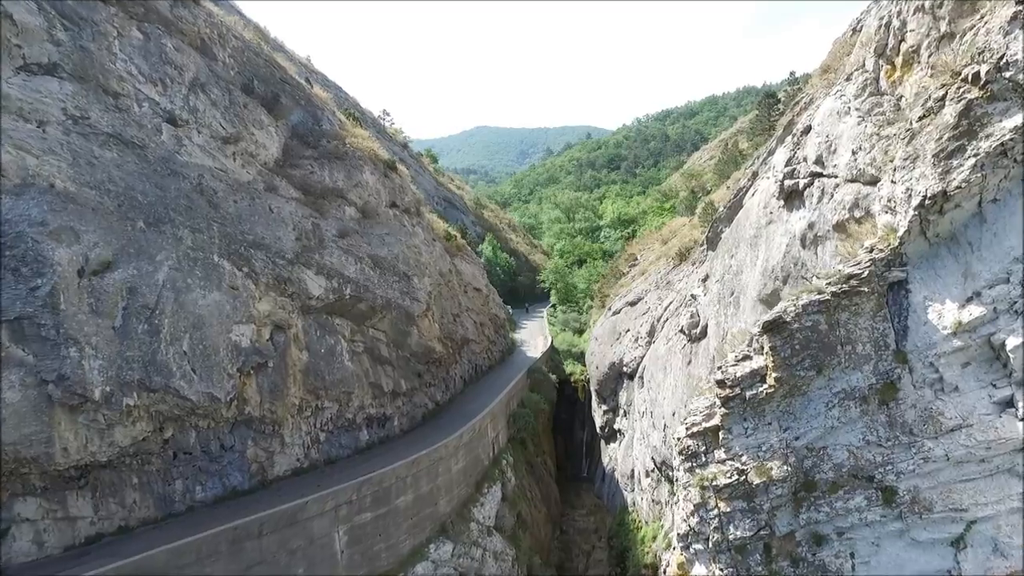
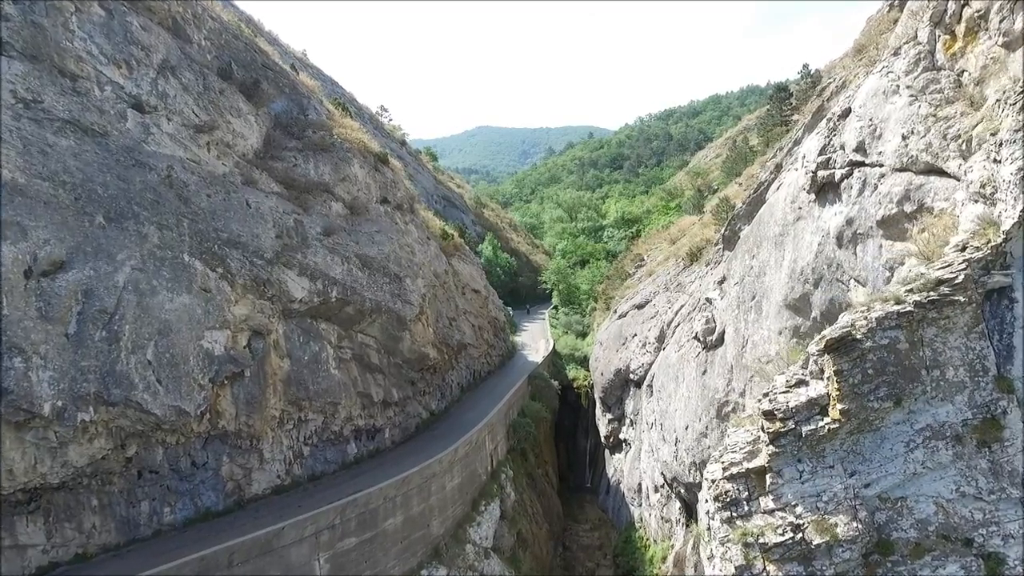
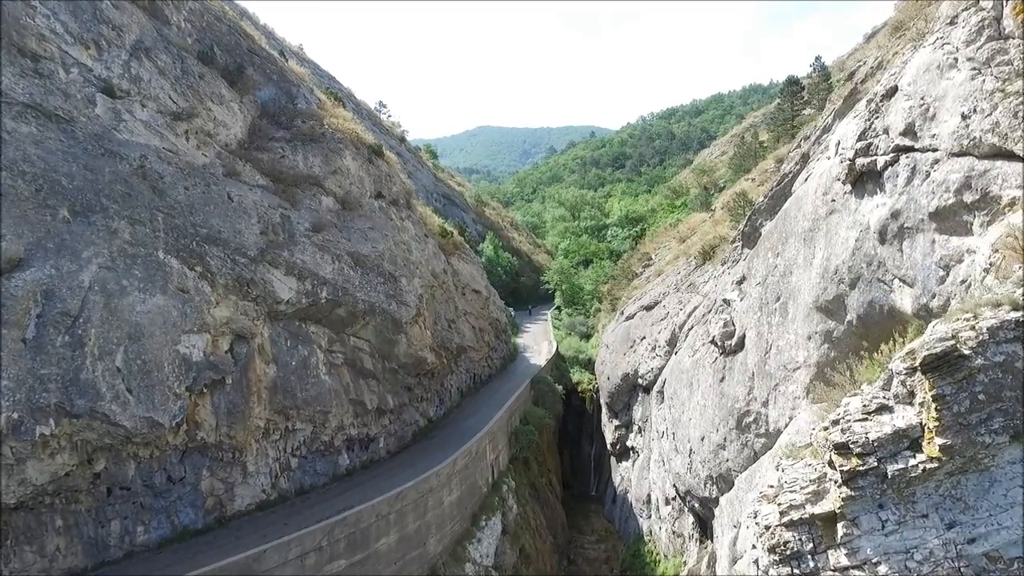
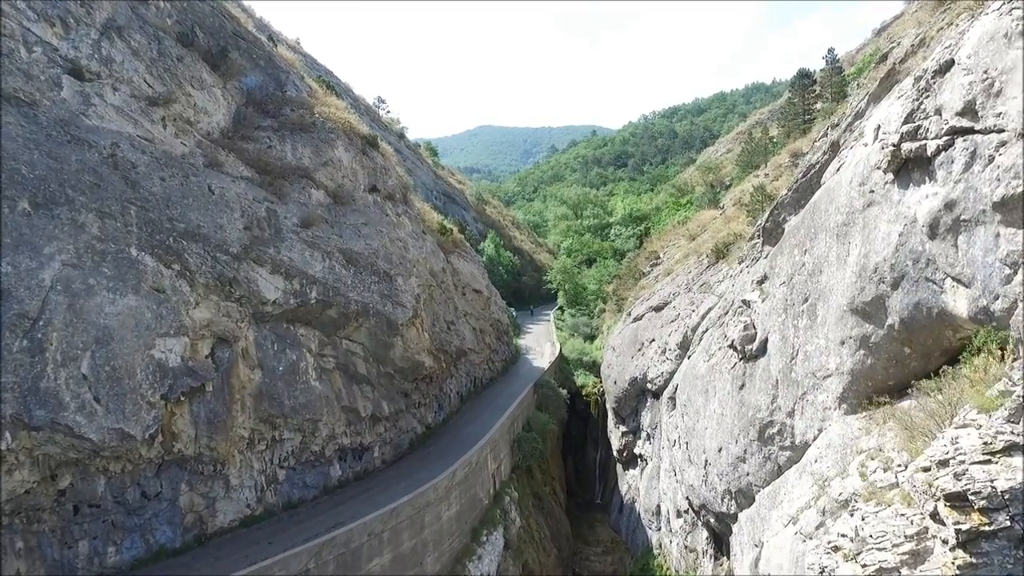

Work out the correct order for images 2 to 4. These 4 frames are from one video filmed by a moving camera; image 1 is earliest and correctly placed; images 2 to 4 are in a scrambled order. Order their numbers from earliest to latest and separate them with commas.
2, 3, 4
